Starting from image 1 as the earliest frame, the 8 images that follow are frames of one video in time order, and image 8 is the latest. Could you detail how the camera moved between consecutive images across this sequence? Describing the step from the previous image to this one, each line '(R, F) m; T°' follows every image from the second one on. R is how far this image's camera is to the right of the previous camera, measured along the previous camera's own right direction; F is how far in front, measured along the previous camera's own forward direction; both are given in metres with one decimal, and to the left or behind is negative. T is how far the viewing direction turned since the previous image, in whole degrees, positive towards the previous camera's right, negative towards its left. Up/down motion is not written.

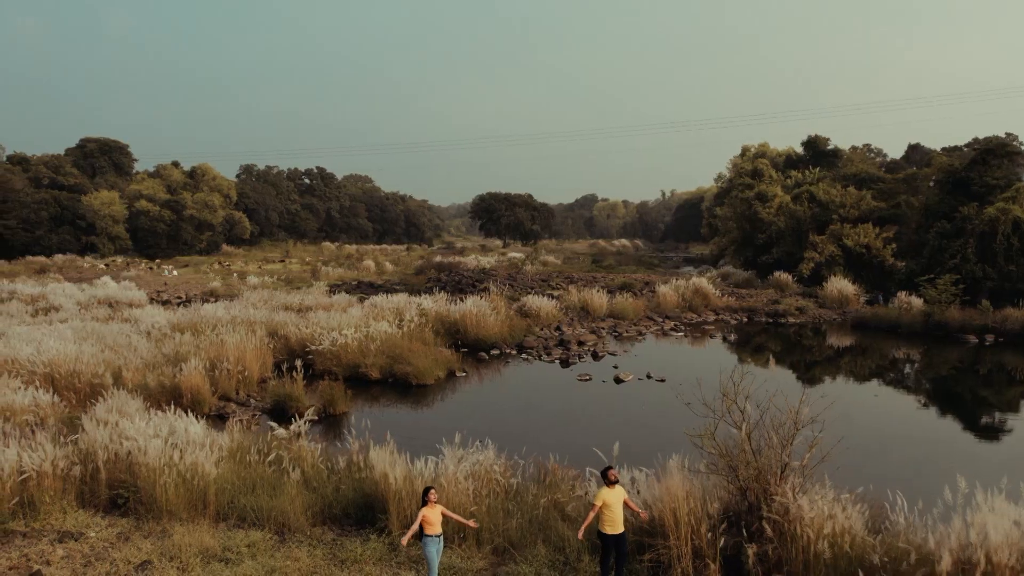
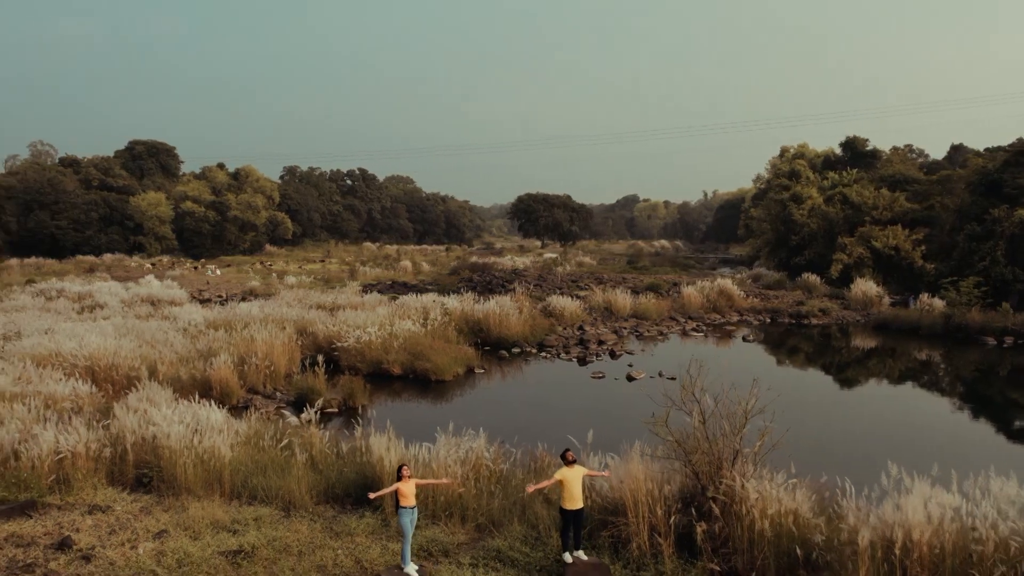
(+0.3, -0.4) m; -3°
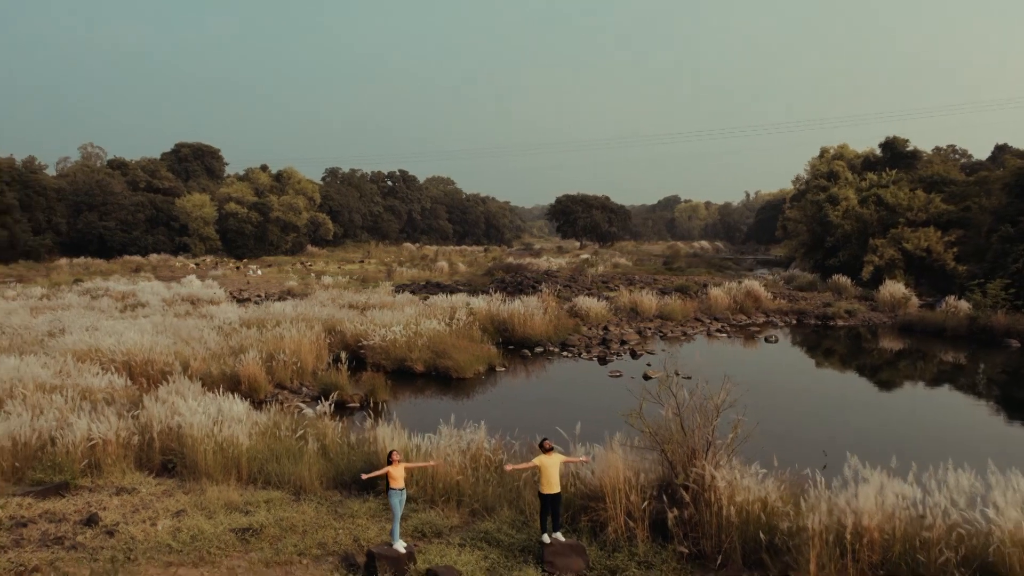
(+0.3, -0.3) m; -2°
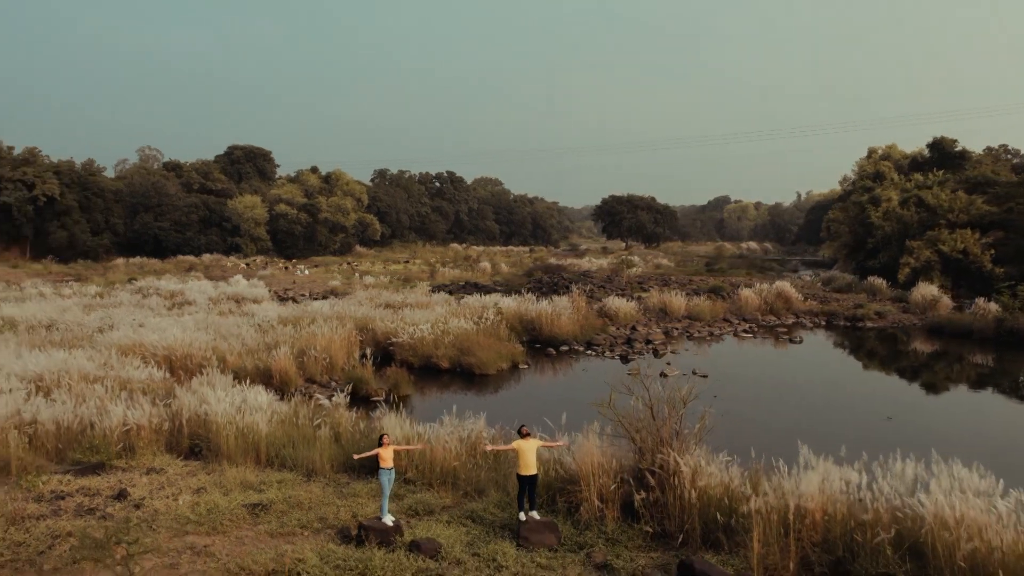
(+0.3, -0.4) m; -3°
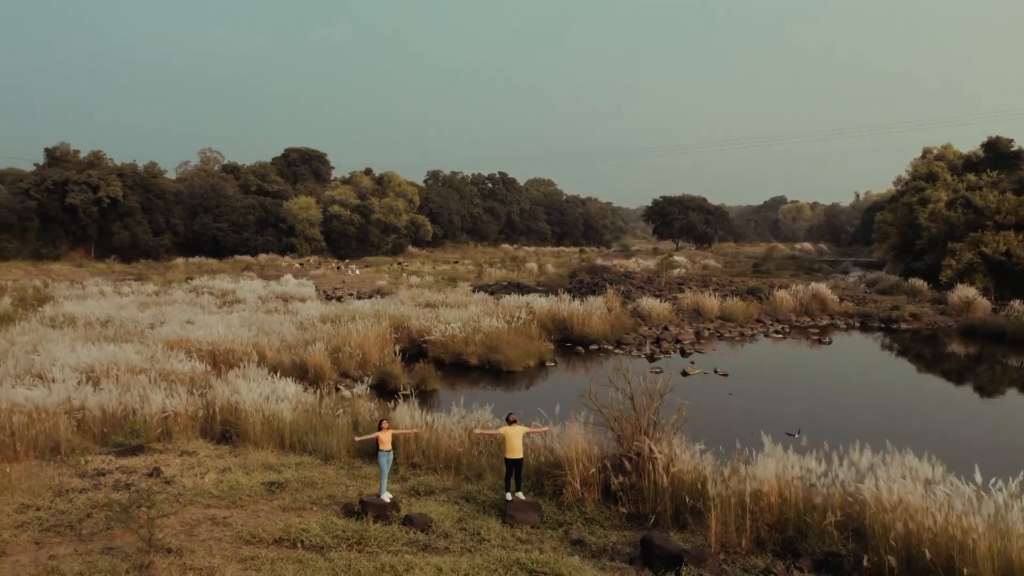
(+0.4, -0.5) m; -3°
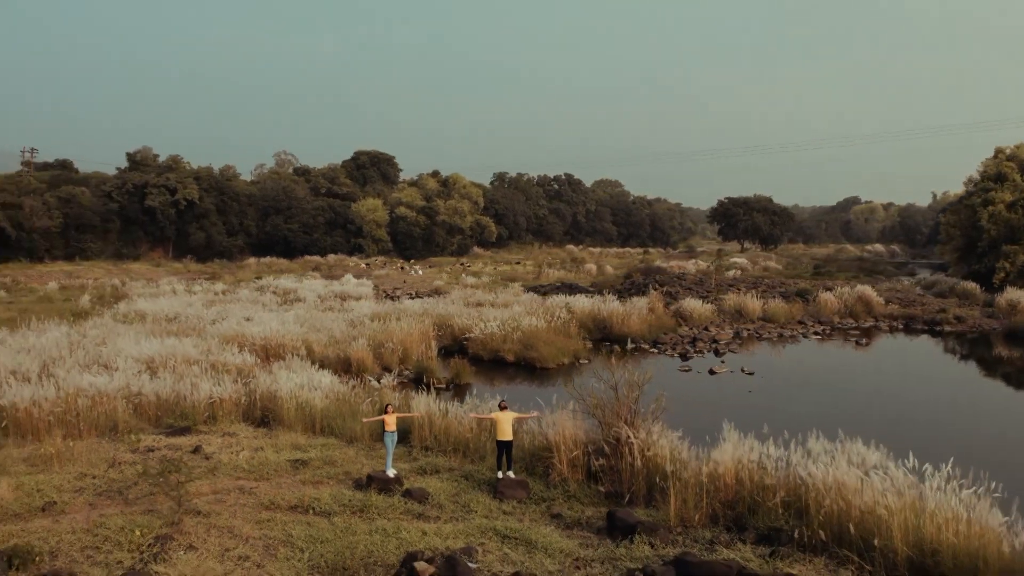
(+0.5, -0.6) m; -4°
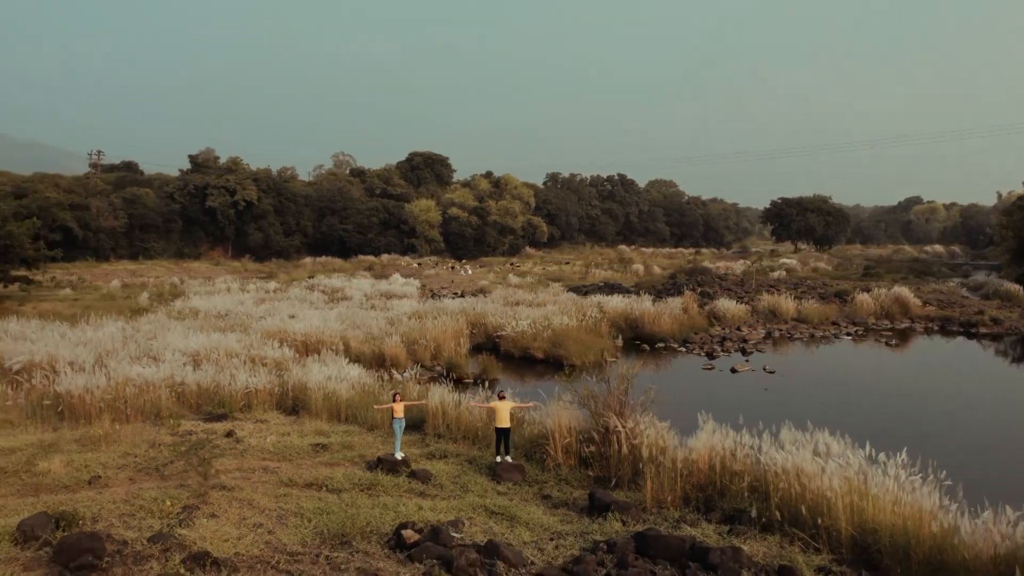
(+0.4, -0.5) m; -3°
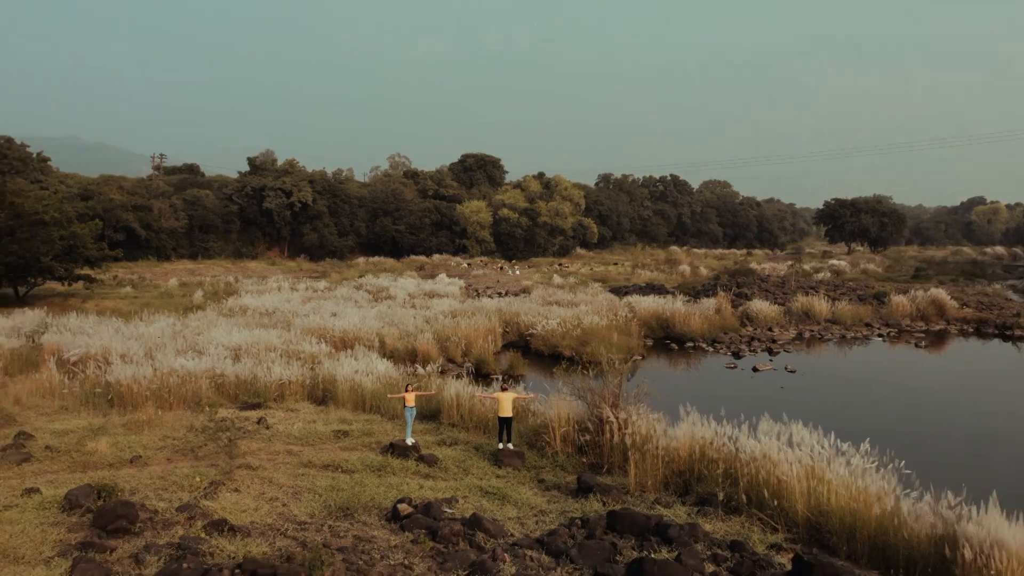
(+0.4, -0.5) m; -3°
